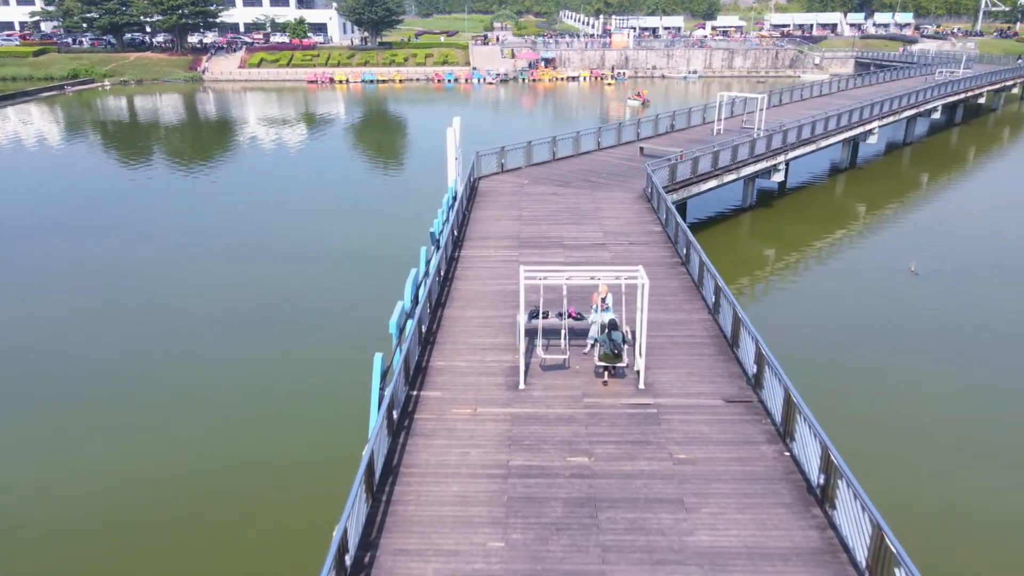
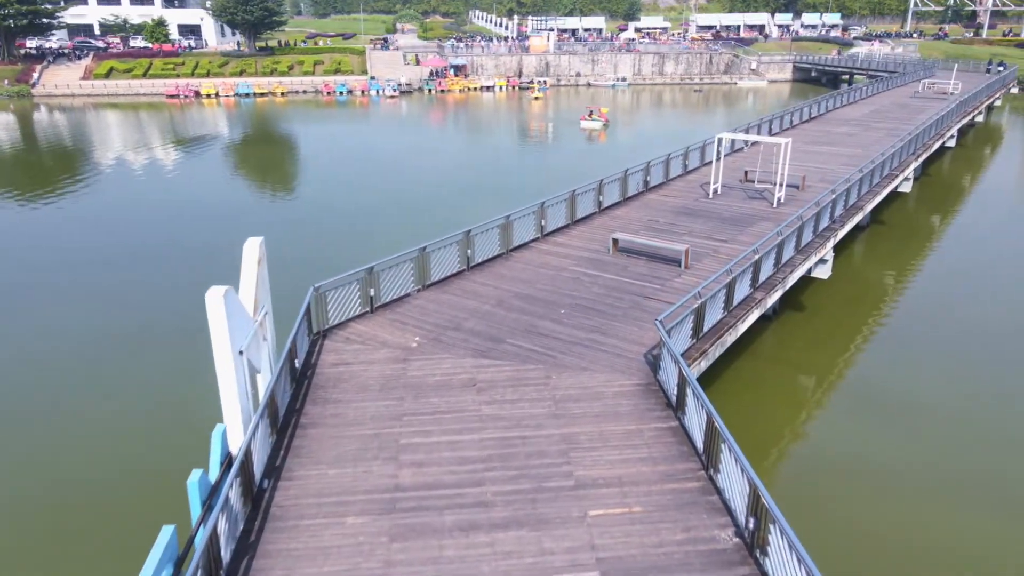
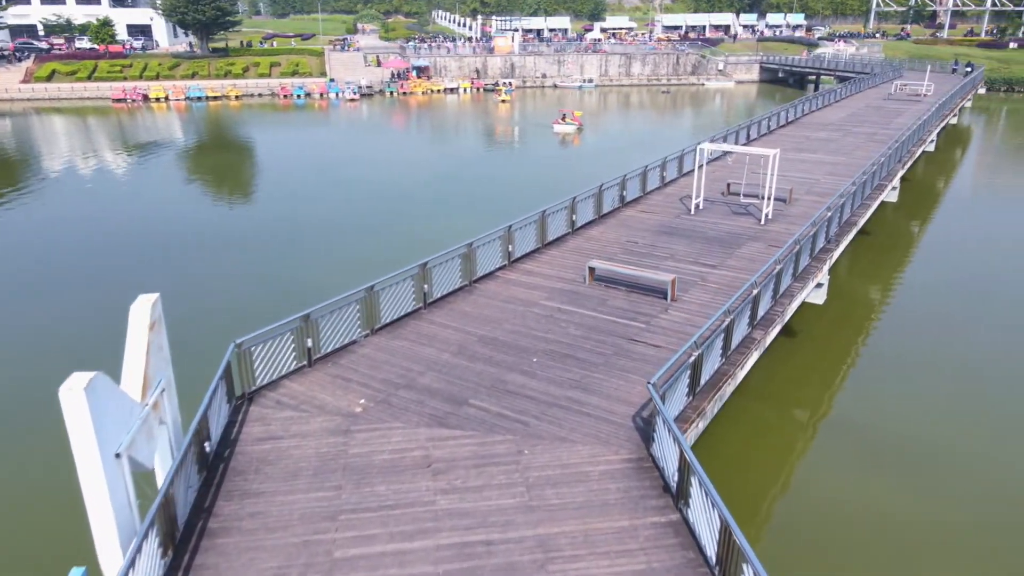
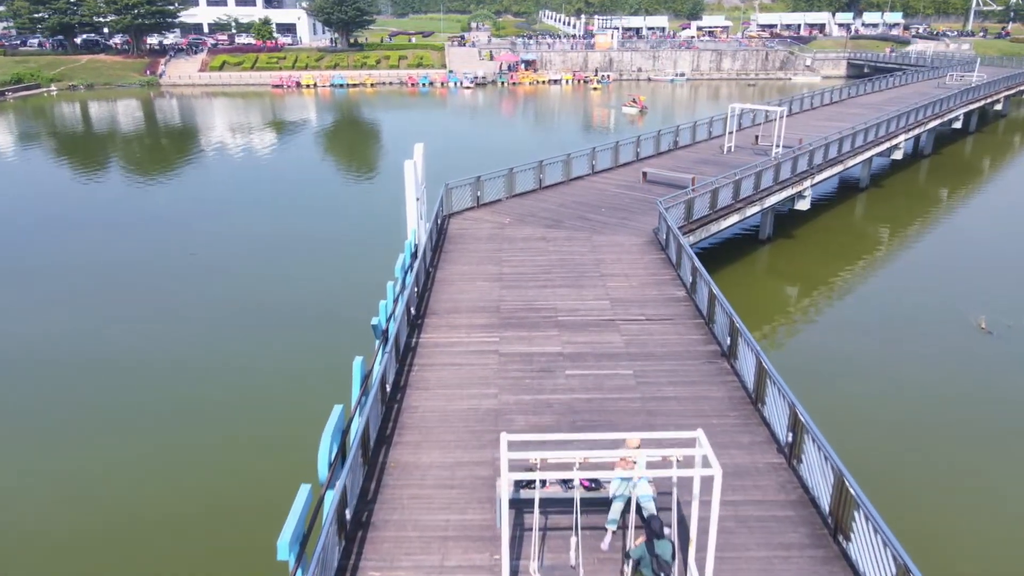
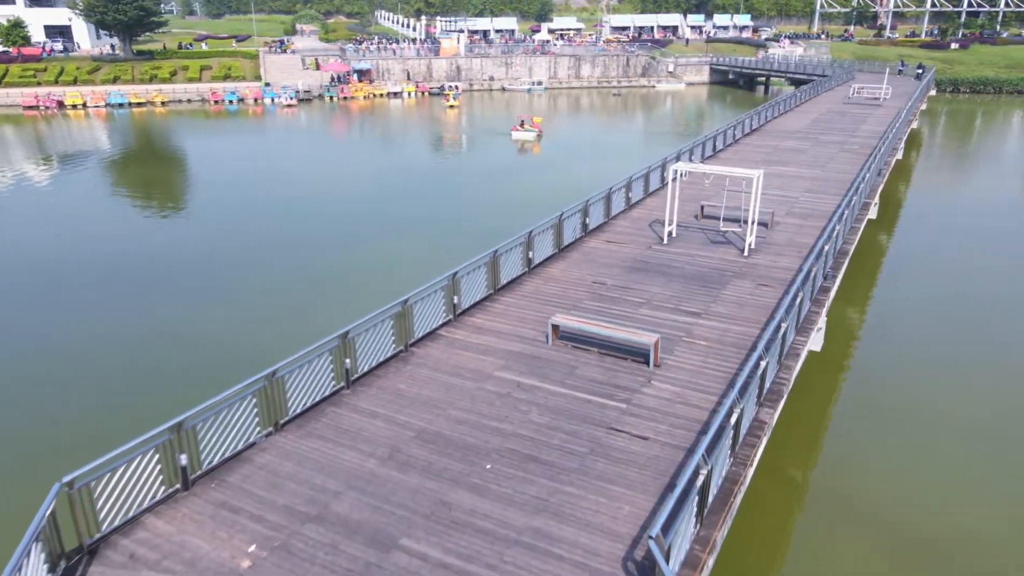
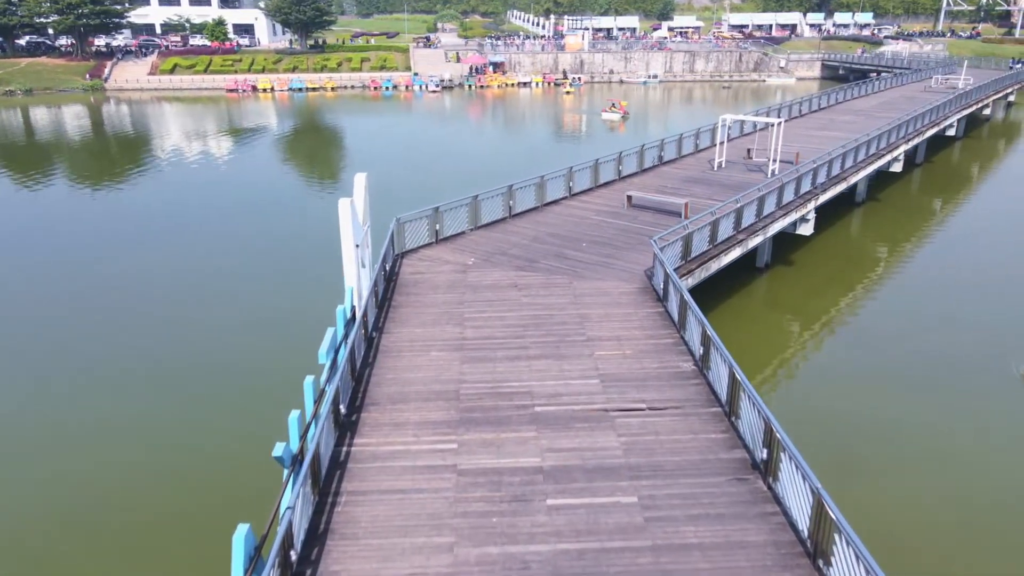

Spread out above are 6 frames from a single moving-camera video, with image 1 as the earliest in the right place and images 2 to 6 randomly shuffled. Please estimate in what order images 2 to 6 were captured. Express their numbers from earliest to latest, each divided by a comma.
4, 6, 2, 3, 5
